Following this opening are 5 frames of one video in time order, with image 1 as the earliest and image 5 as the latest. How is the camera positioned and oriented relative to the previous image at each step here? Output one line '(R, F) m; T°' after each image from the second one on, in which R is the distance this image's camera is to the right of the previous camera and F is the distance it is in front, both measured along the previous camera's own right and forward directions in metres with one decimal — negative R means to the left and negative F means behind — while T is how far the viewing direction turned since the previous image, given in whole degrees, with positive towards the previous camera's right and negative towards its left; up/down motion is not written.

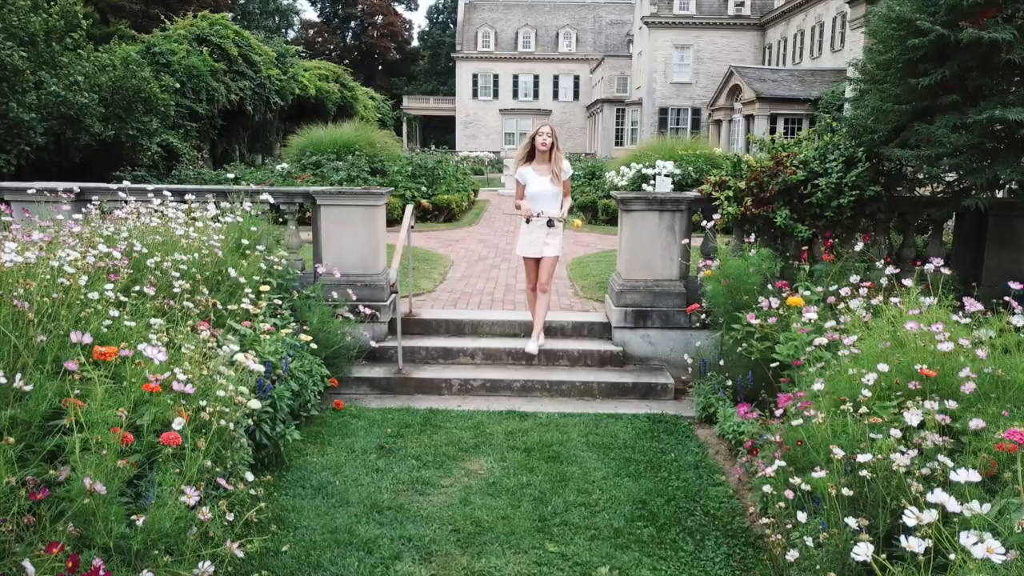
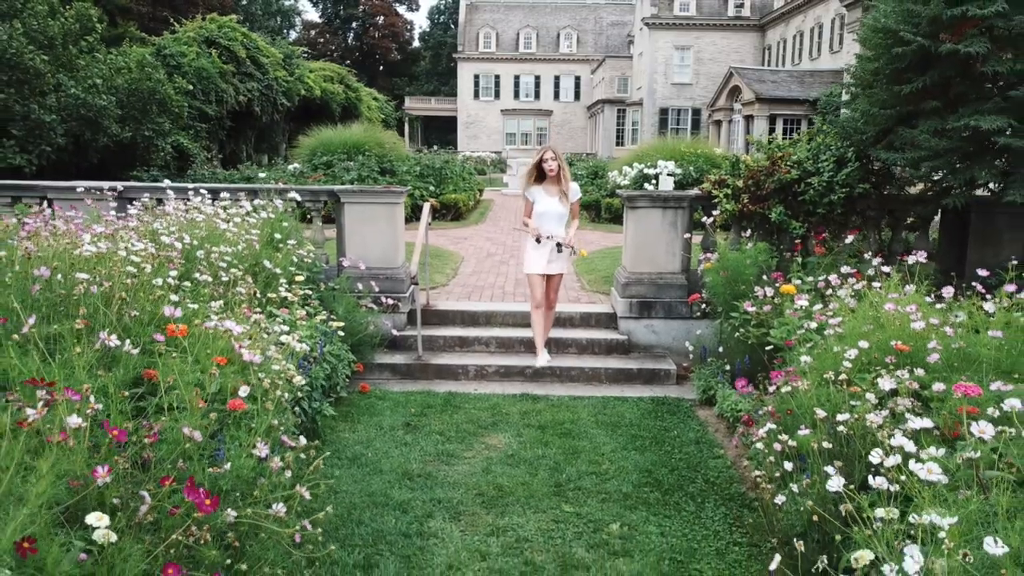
(-0.1, -0.4) m; 0°
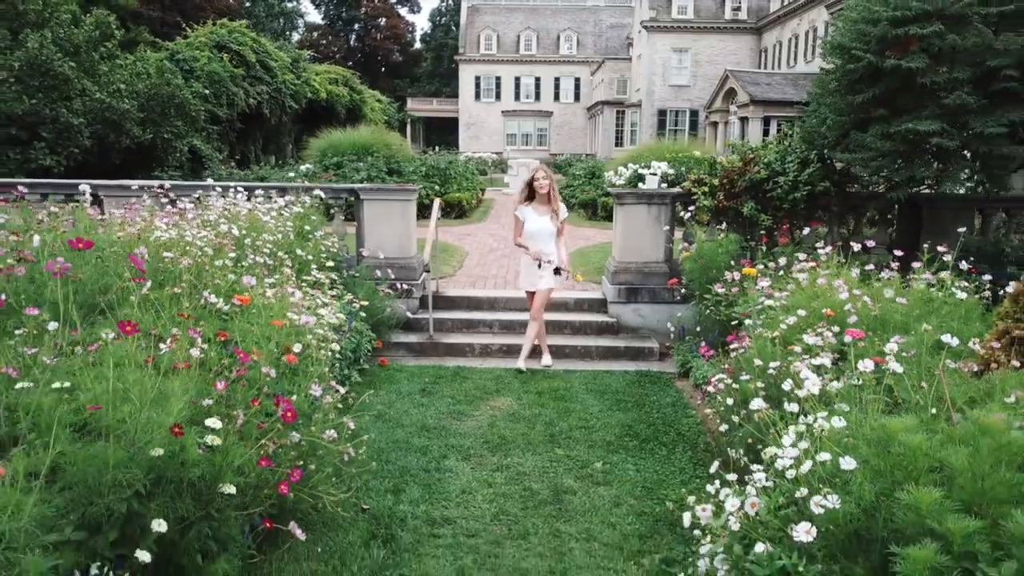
(0.0, -0.8) m; 0°
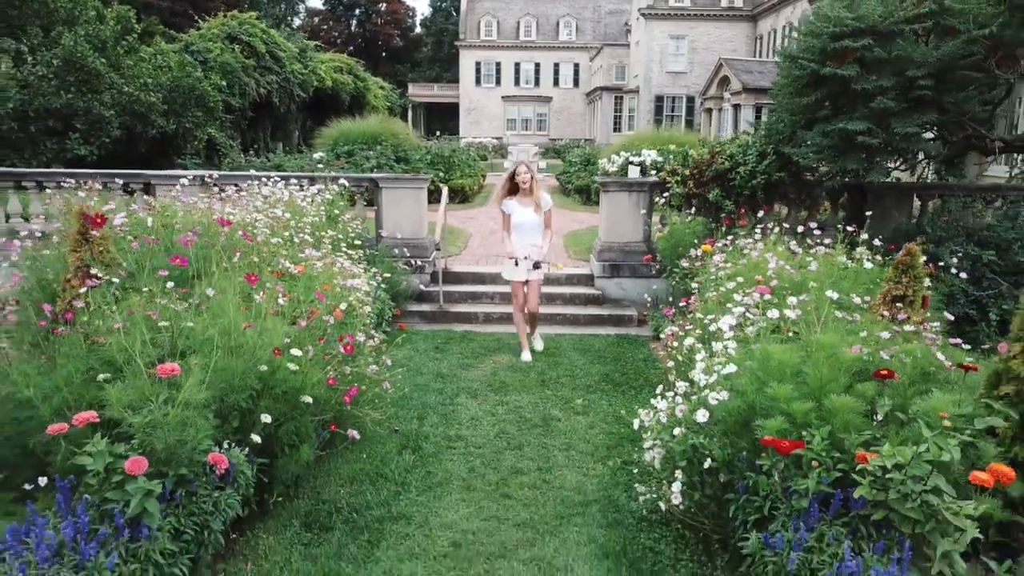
(0.0, -1.2) m; 0°
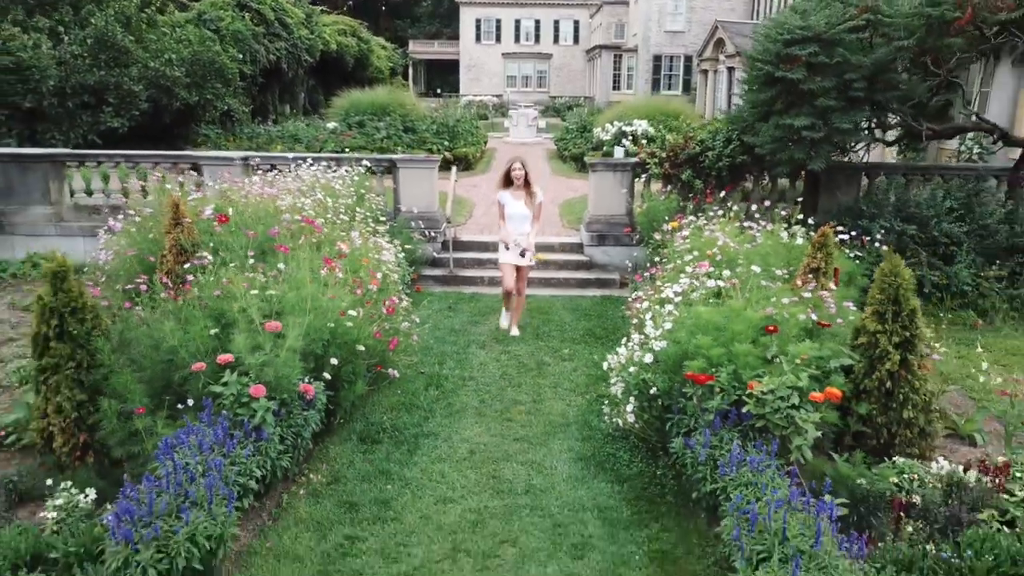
(0.0, -1.4) m; 0°
